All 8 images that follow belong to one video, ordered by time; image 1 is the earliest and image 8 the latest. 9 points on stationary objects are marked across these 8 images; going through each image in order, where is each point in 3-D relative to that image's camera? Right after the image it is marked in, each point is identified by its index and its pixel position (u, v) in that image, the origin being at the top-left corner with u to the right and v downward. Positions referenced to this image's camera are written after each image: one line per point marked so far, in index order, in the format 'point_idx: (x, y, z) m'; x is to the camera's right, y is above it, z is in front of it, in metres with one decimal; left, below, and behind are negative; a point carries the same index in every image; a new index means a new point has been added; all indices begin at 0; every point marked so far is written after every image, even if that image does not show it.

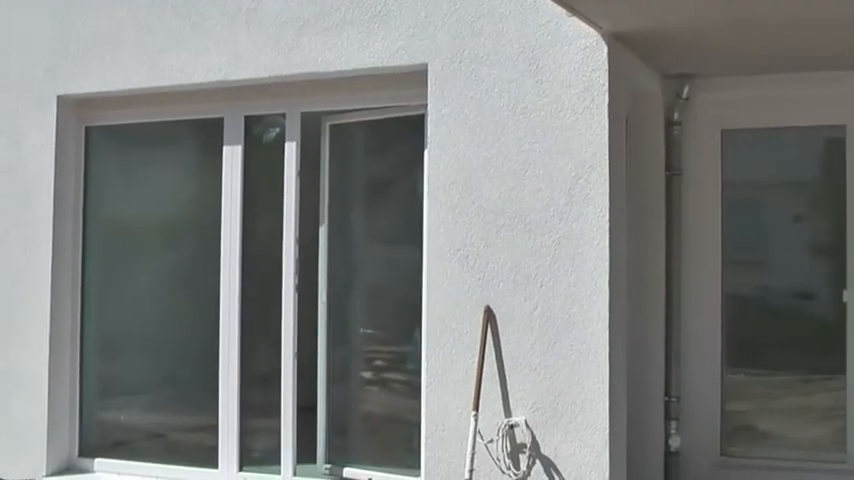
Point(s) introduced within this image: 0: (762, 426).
0: (+1.3, -0.7, +5.7) m
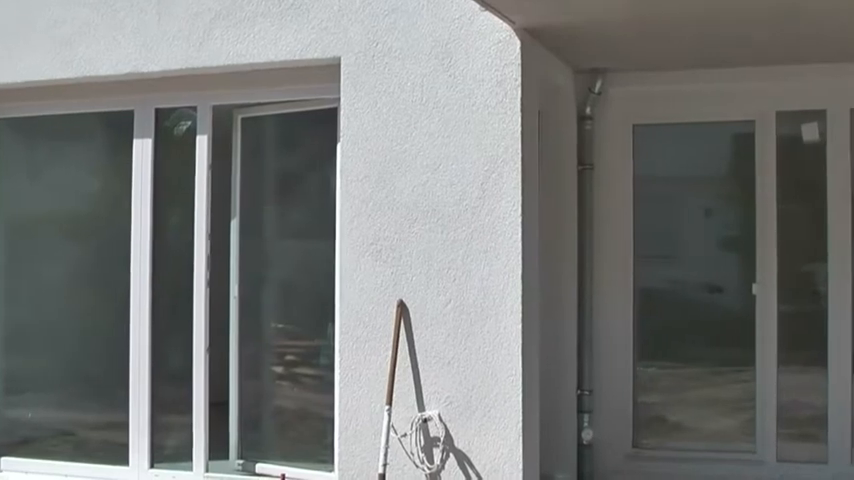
0: (+0.9, -0.7, +5.7) m
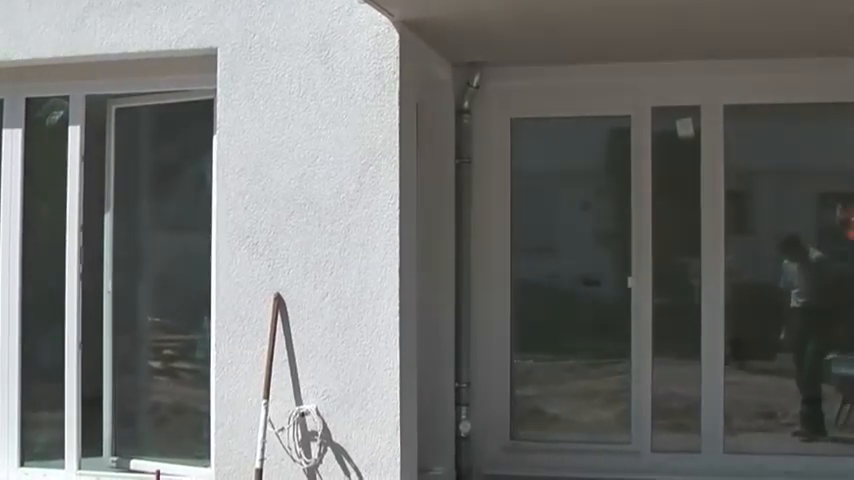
0: (+0.5, -0.7, +5.7) m
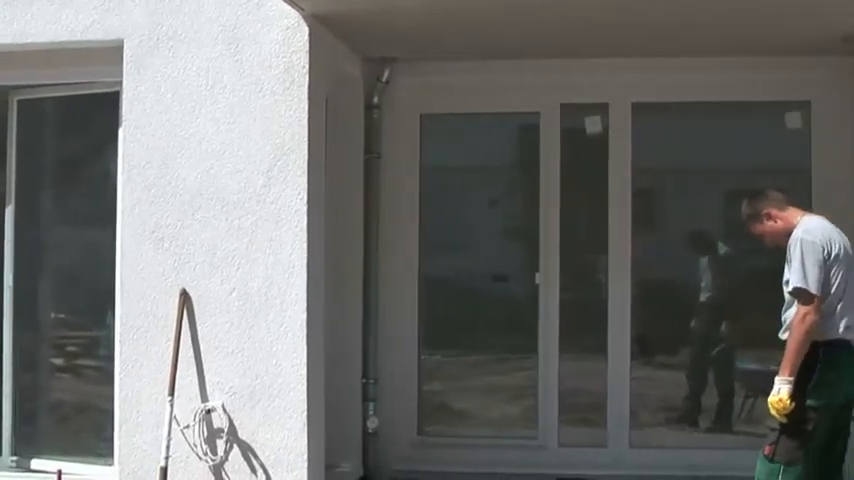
0: (+0.1, -0.6, +5.3) m
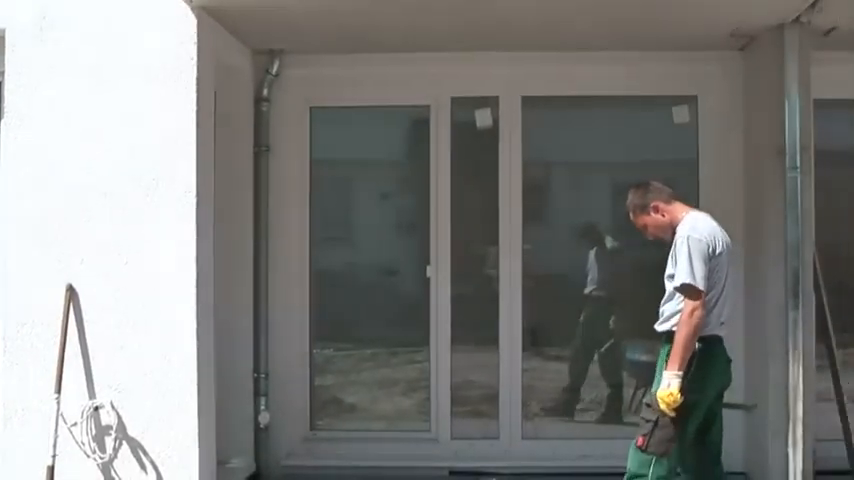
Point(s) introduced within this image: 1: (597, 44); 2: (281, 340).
0: (-0.3, -0.6, +5.3) m
1: (+0.6, +0.7, +5.0) m
2: (-0.5, -0.4, +5.3) m
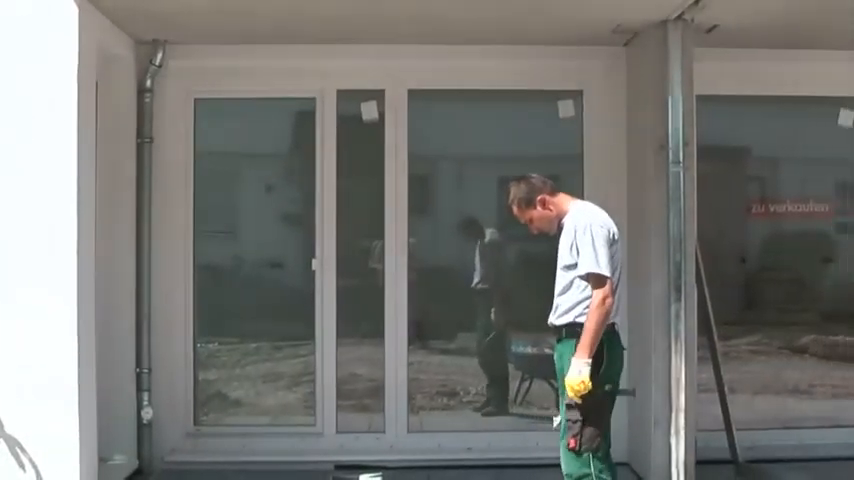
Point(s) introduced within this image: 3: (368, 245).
0: (-0.7, -0.6, +5.3) m
1: (+0.2, +0.7, +5.0) m
2: (-1.0, -0.3, +5.2) m
3: (-0.2, 0.0, +5.3) m
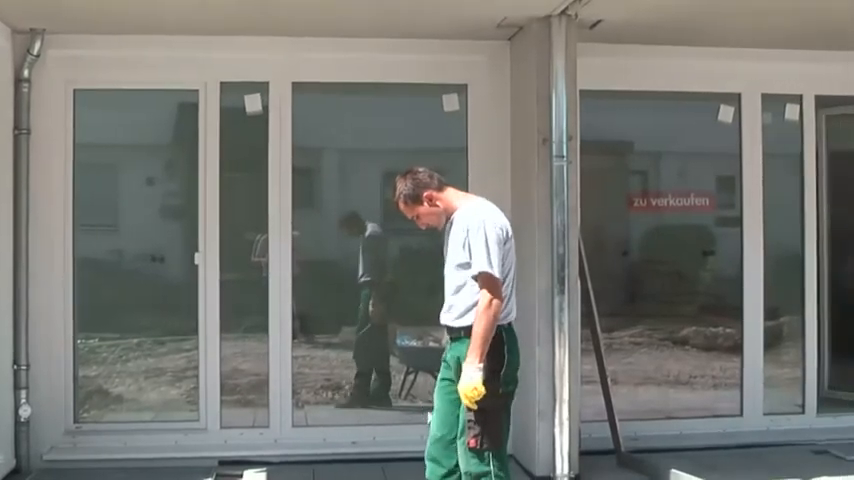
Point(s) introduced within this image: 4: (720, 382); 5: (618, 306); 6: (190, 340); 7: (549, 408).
0: (-1.1, -0.5, +5.2) m
1: (-0.2, +0.7, +5.0) m
2: (-1.4, -0.3, +5.1) m
3: (-0.6, 0.0, +5.2) m
4: (+1.1, -0.6, +5.6) m
5: (+0.7, -0.3, +5.5) m
6: (-0.9, -0.4, +5.2) m
7: (+0.4, -0.5, +4.7) m
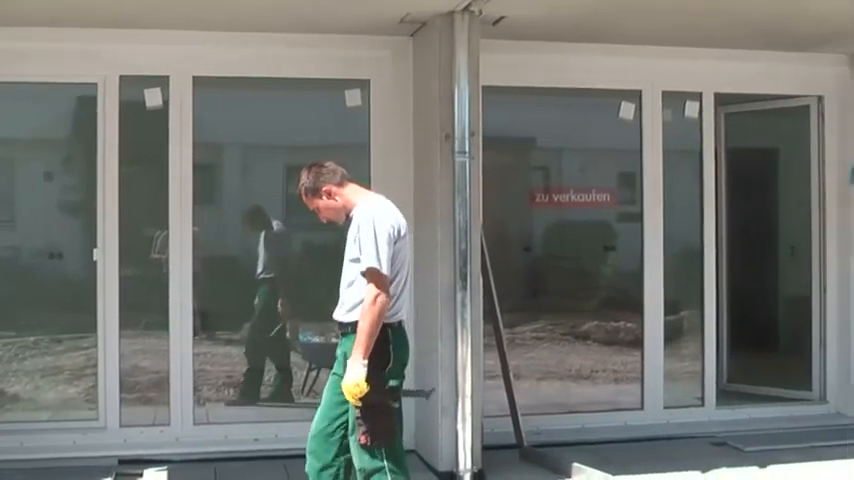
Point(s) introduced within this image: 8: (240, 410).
0: (-1.5, -0.5, +5.1) m
1: (-0.5, +0.7, +4.9) m
2: (-1.7, -0.3, +5.0) m
3: (-1.0, 0.0, +5.1) m
4: (+0.8, -0.5, +5.7) m
5: (+0.4, -0.2, +5.6) m
6: (-1.2, -0.4, +5.1) m
7: (+0.1, -0.5, +4.7) m
8: (-0.7, -0.6, +5.2) m
